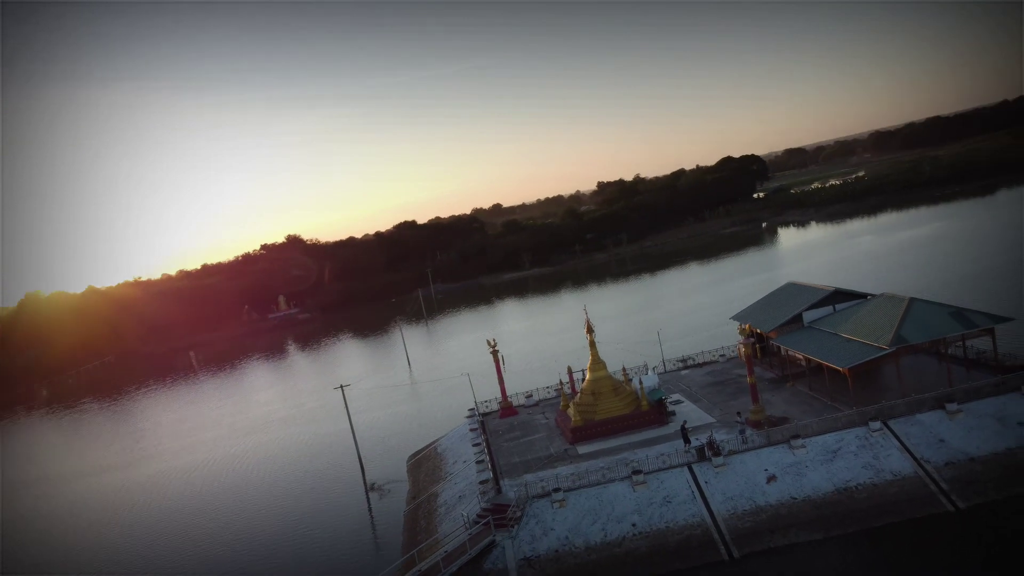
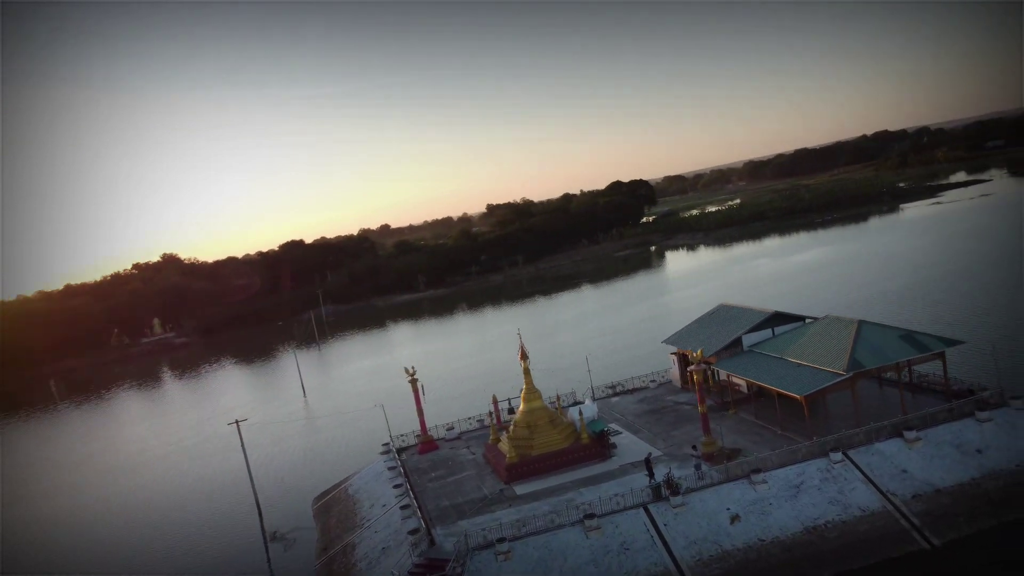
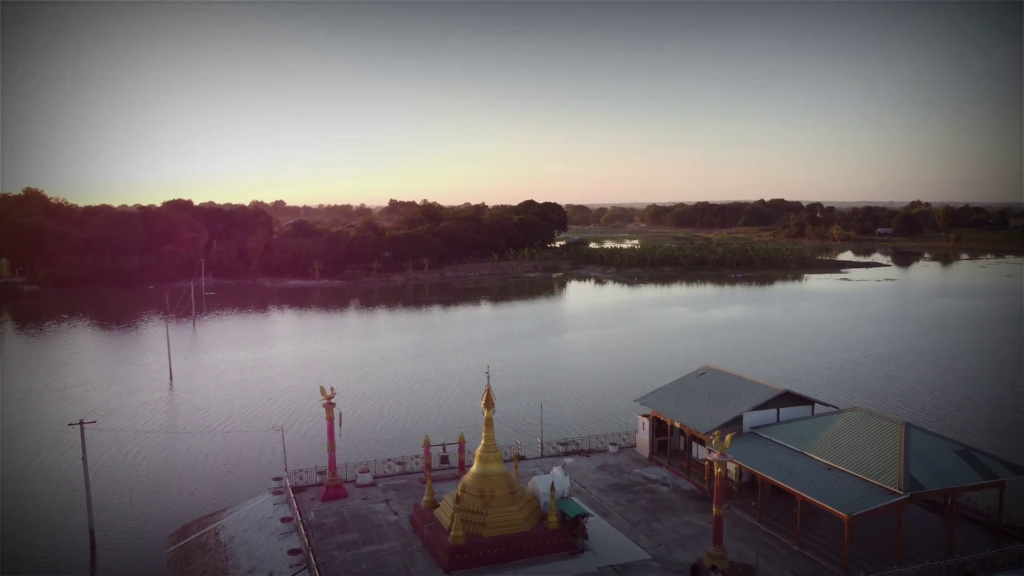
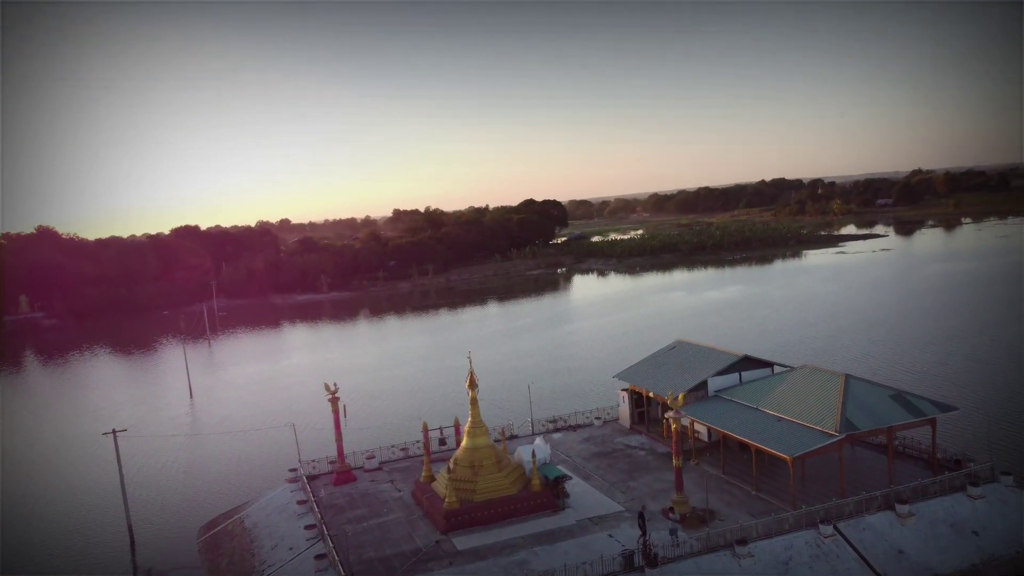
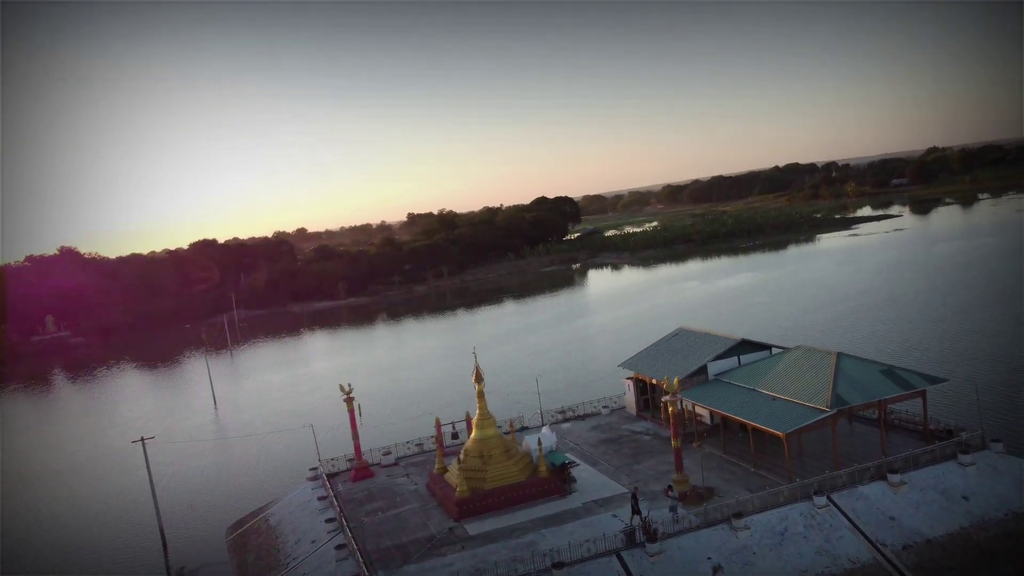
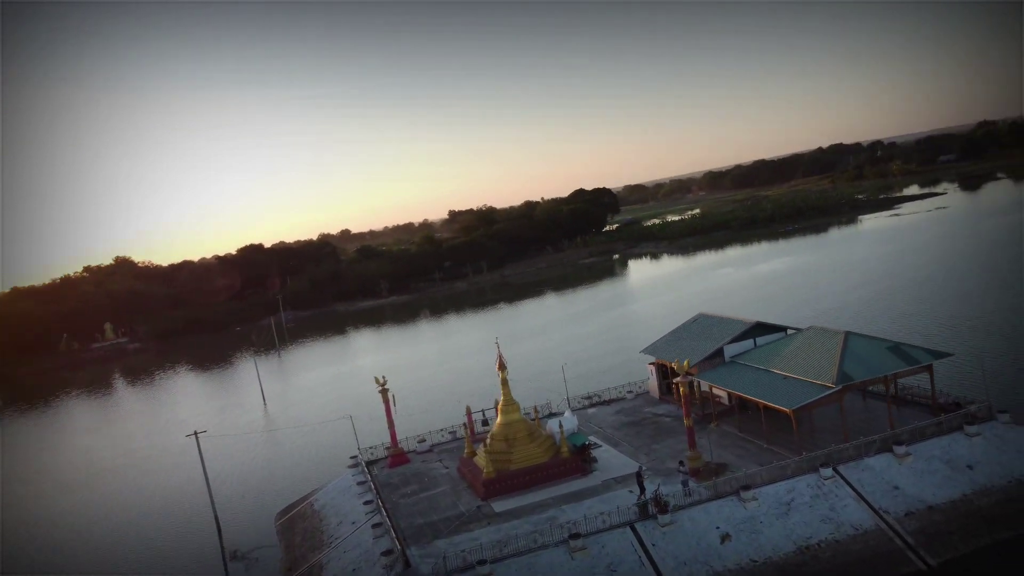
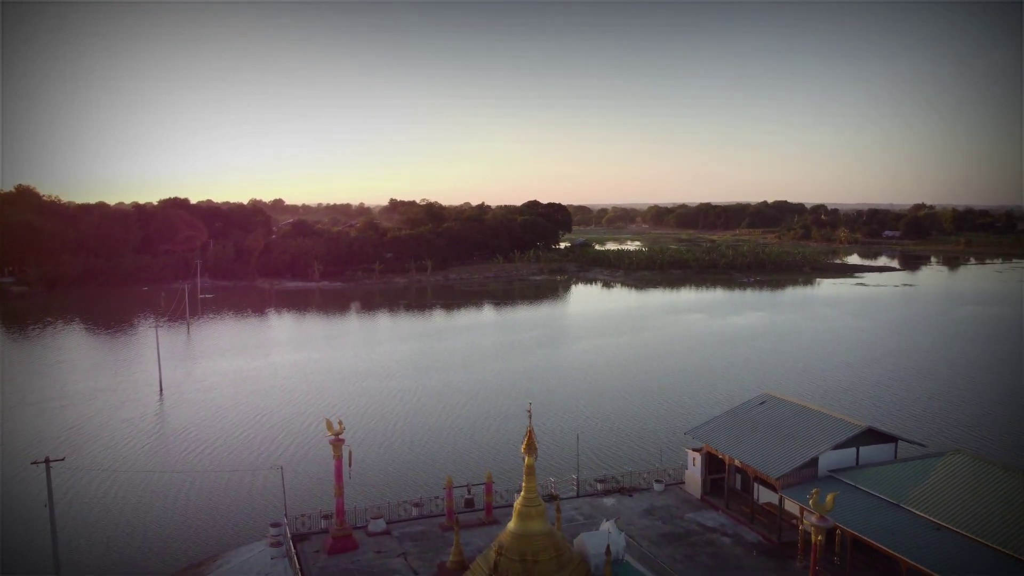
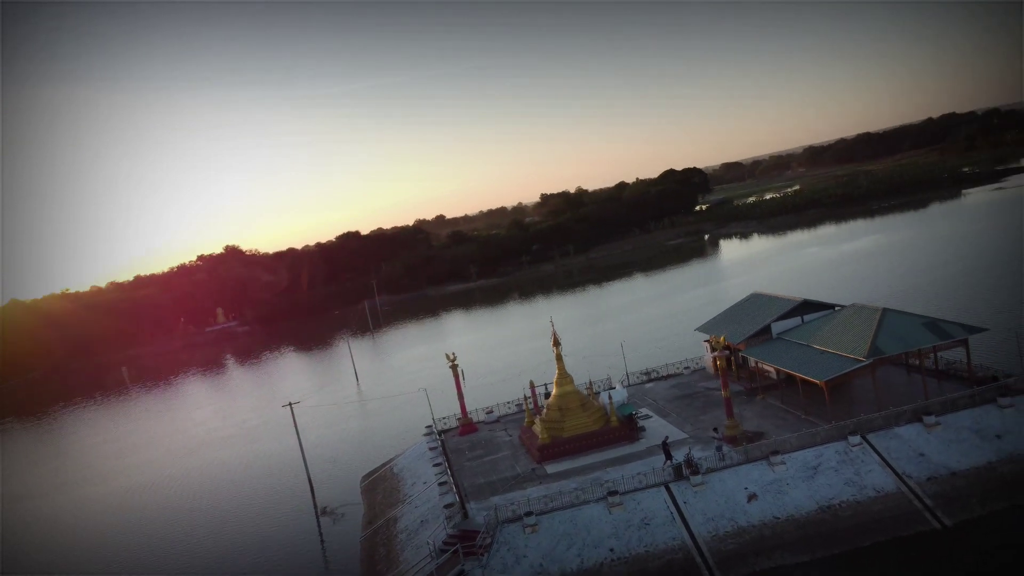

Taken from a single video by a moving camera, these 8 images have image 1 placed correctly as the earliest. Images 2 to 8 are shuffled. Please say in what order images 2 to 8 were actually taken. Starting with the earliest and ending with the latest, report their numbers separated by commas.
8, 2, 6, 5, 4, 3, 7
